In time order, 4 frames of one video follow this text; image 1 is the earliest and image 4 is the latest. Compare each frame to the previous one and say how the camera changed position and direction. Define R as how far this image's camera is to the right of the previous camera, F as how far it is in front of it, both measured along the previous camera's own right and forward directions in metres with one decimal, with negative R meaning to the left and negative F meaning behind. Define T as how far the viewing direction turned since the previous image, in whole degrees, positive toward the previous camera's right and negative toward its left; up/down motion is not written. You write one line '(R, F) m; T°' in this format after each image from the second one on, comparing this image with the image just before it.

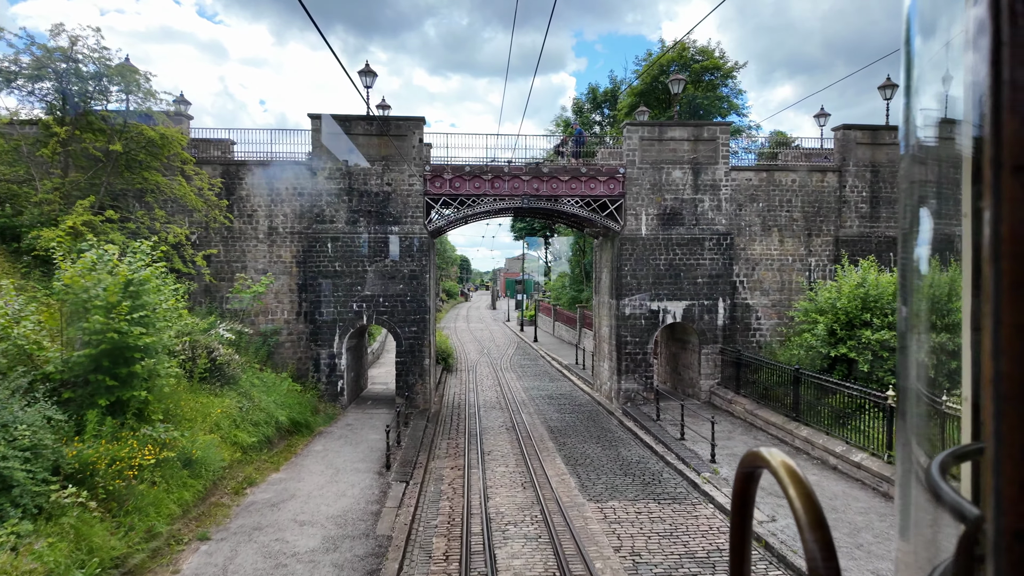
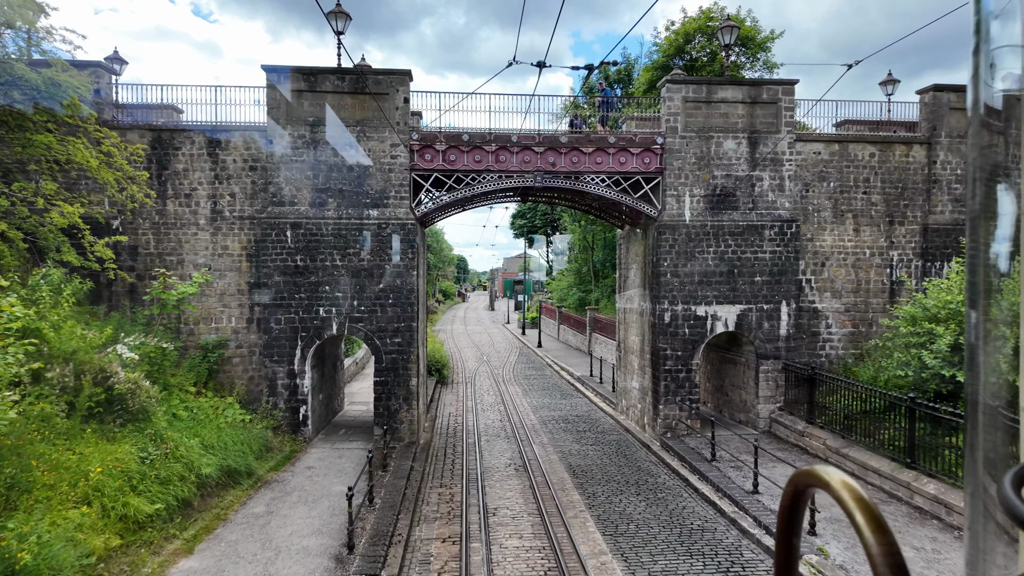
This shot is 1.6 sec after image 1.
(-0.3, +3.1) m; 0°
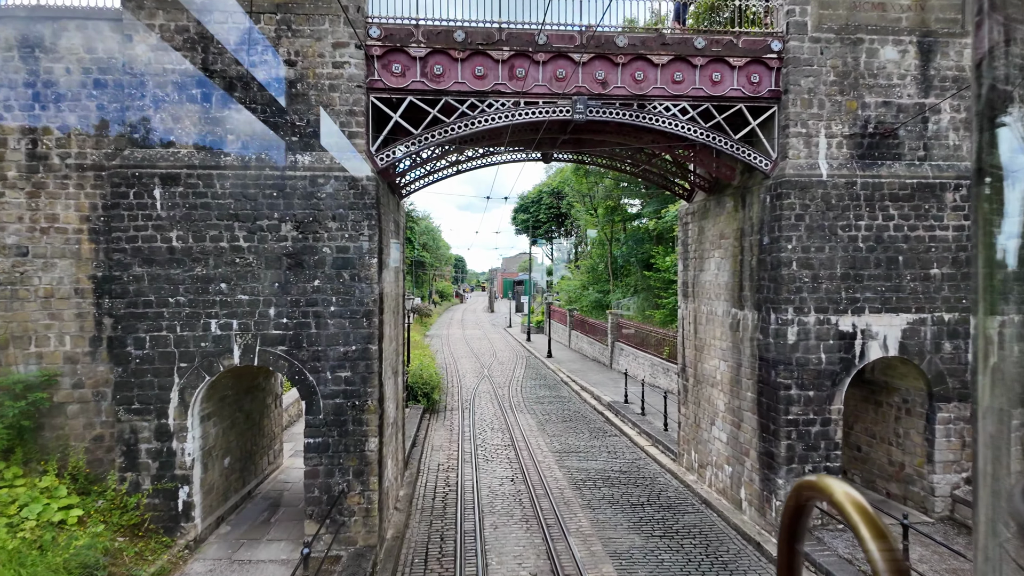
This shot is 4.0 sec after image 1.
(-0.3, +4.6) m; 0°
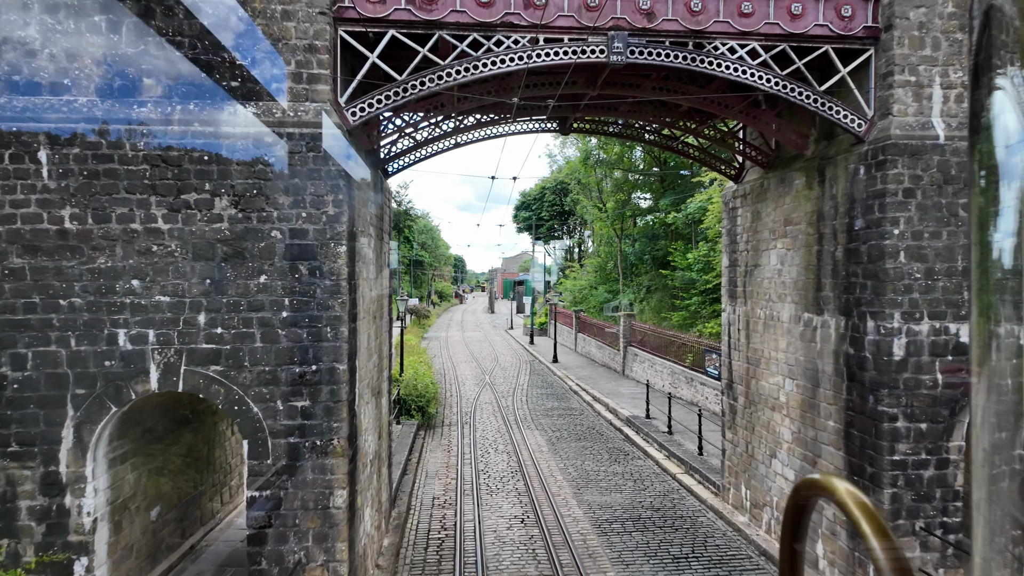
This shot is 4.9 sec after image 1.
(-0.2, +1.8) m; 0°
